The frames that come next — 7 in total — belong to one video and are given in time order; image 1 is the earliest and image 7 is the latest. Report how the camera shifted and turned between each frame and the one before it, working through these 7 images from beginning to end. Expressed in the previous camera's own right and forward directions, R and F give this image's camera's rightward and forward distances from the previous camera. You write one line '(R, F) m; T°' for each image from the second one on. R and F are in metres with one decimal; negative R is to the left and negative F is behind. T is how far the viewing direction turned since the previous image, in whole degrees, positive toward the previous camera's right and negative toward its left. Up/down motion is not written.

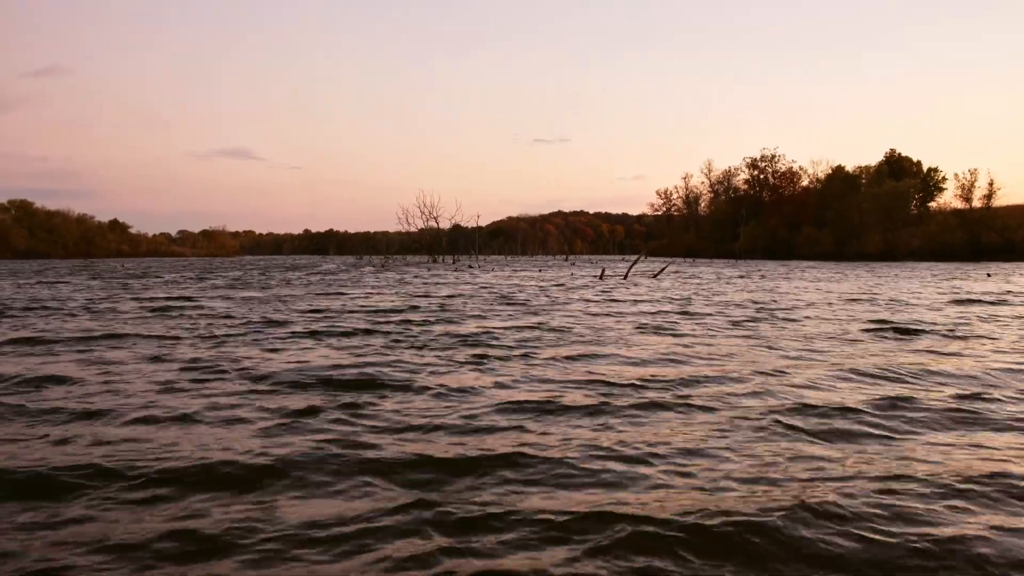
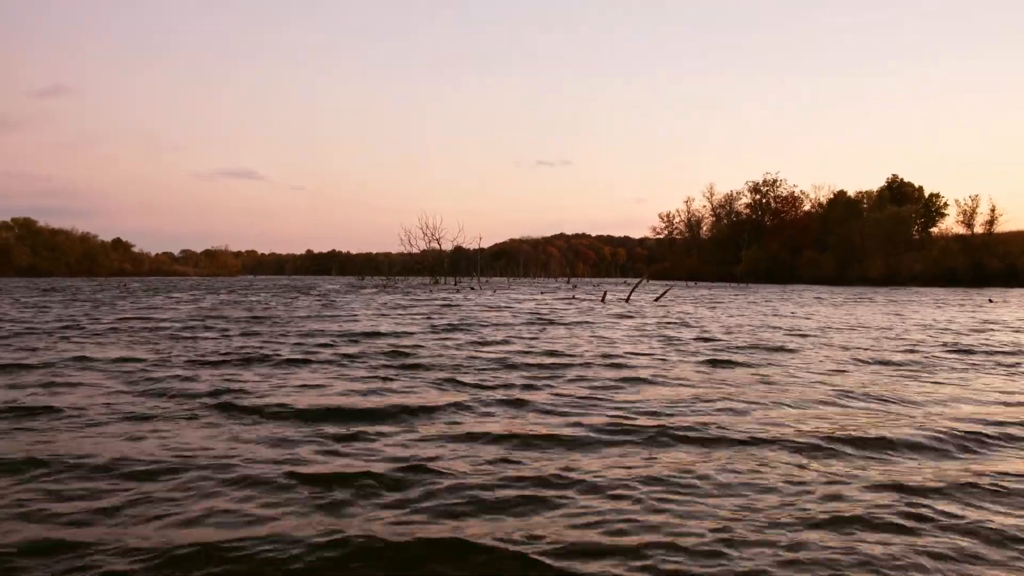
(-0.1, +0.2) m; 0°
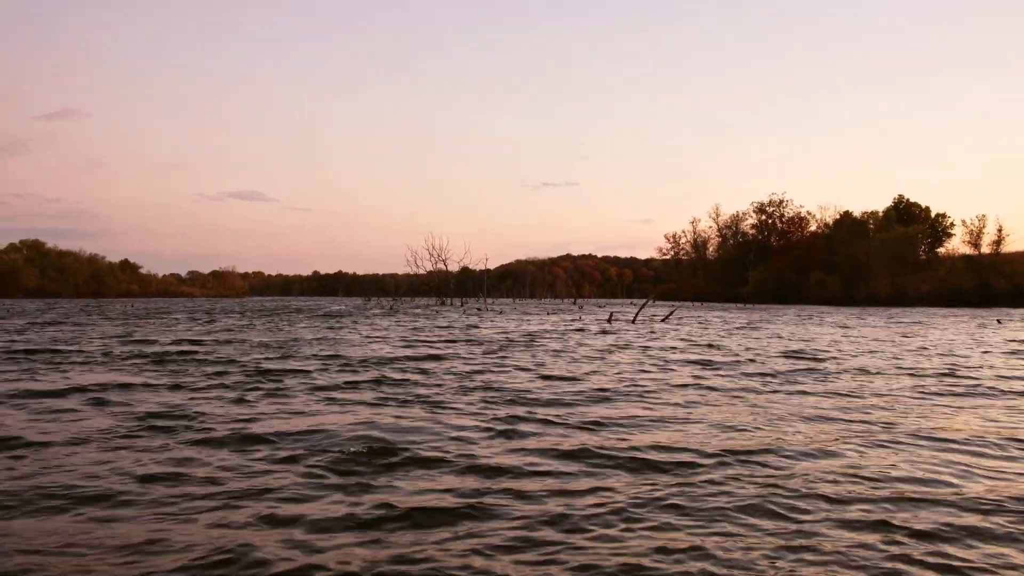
(-0.3, -0.1) m; 0°
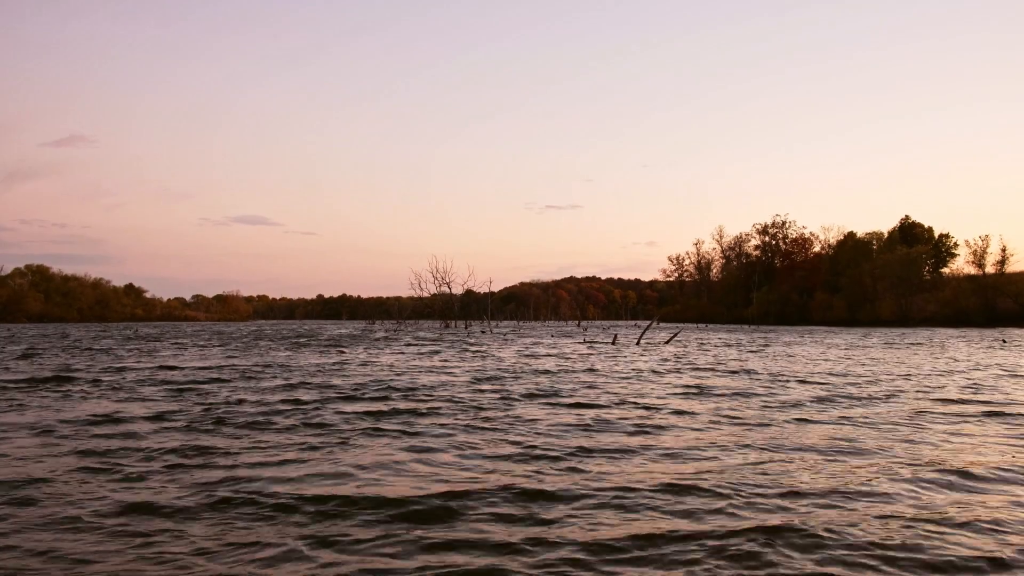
(-0.3, +0.2) m; 0°
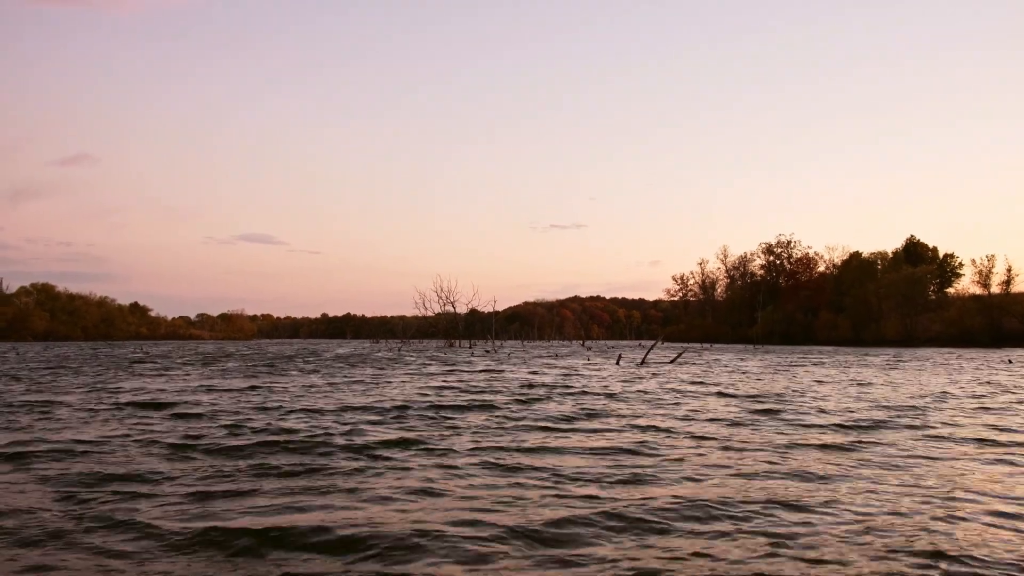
(-0.3, -0.3) m; 0°
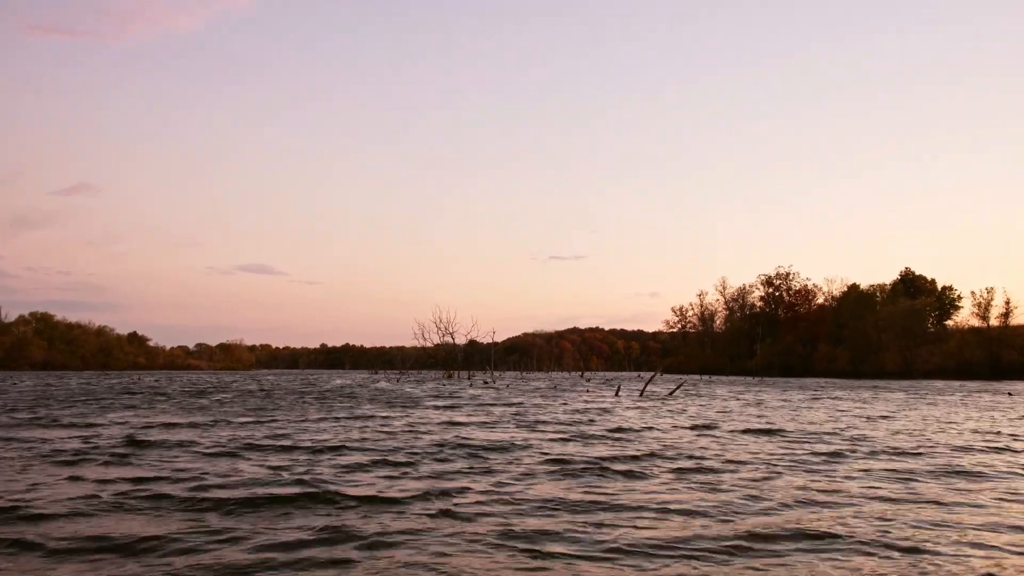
(+0.1, -0.4) m; 0°
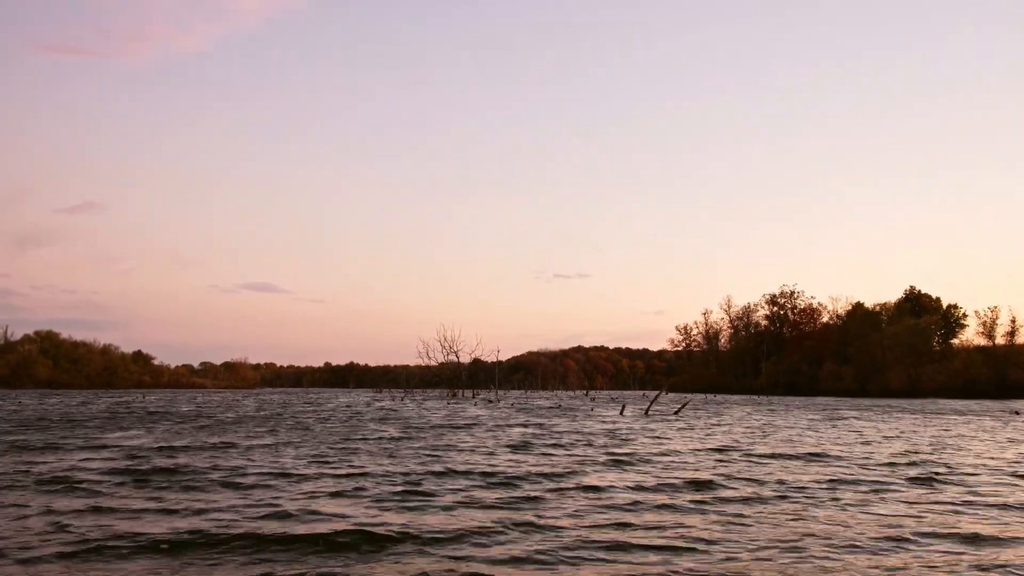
(-0.1, -0.4) m; 0°
